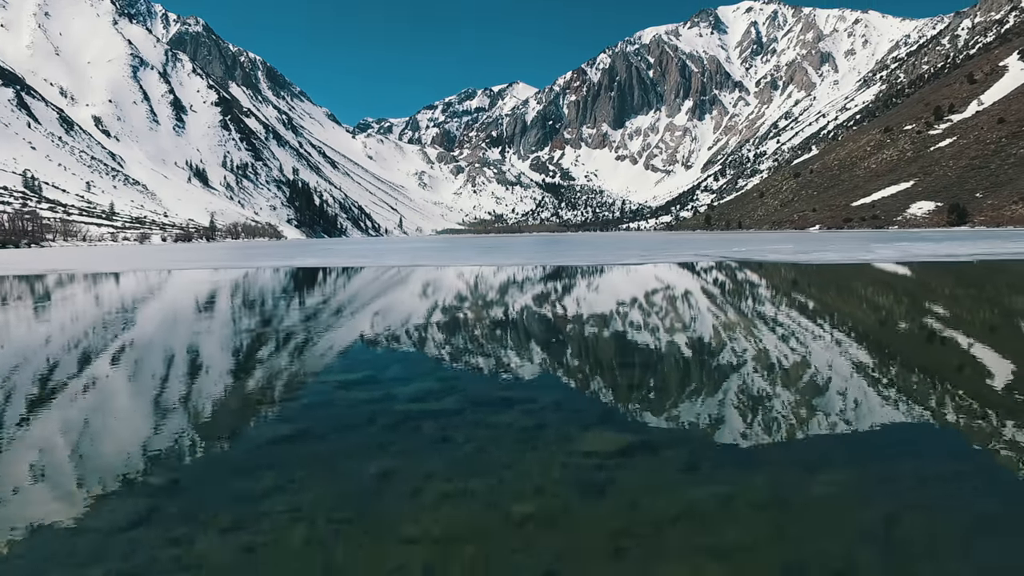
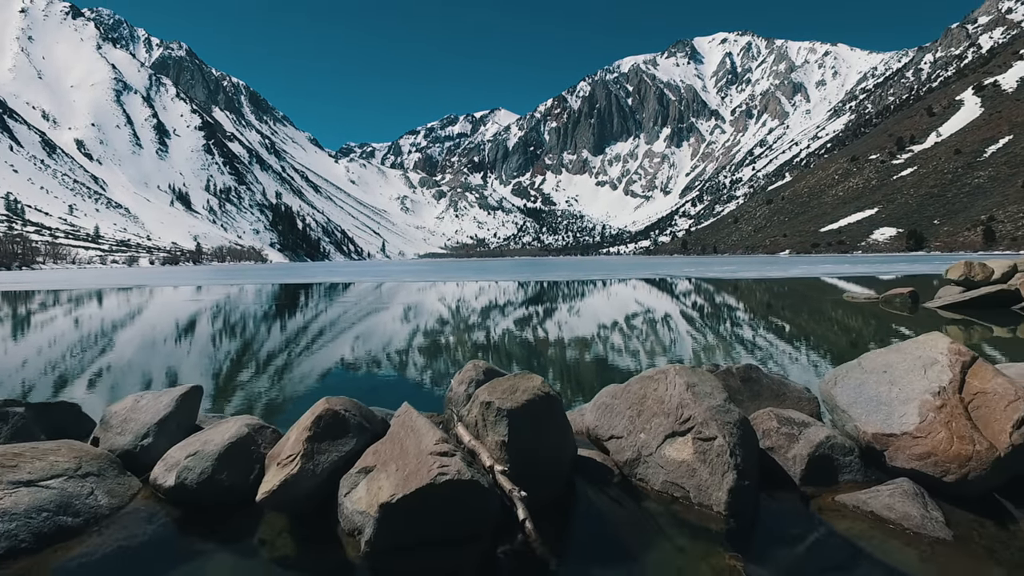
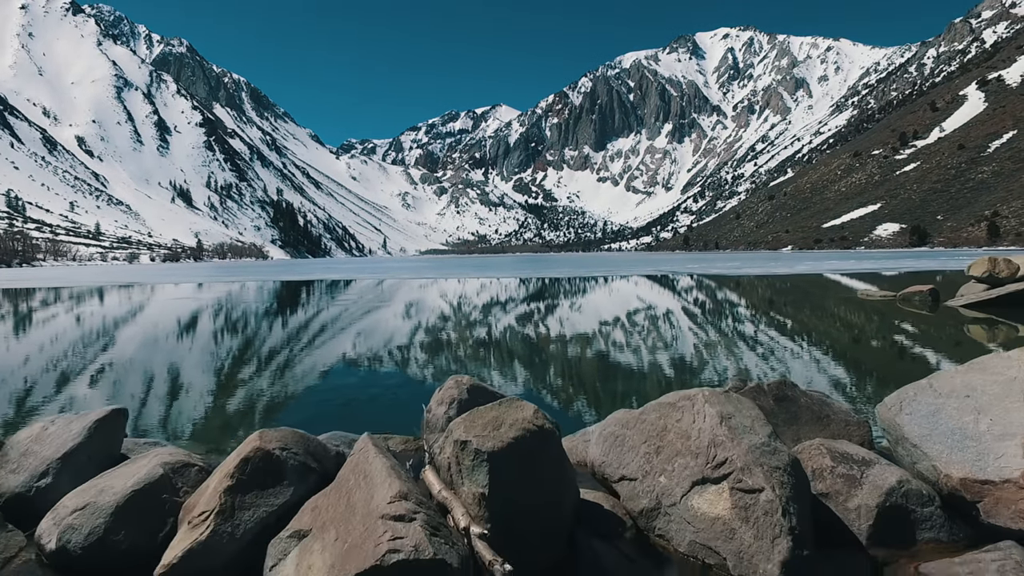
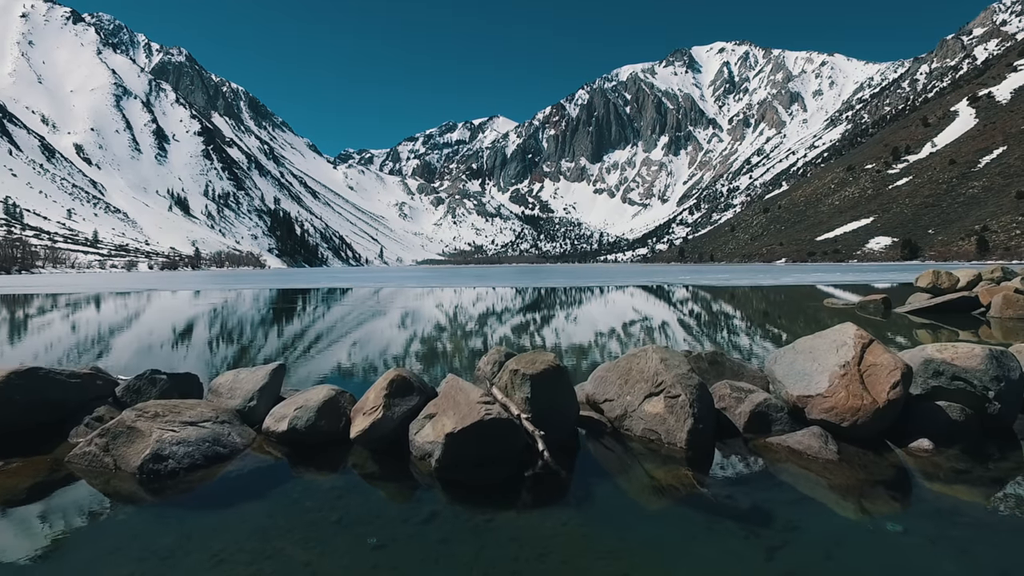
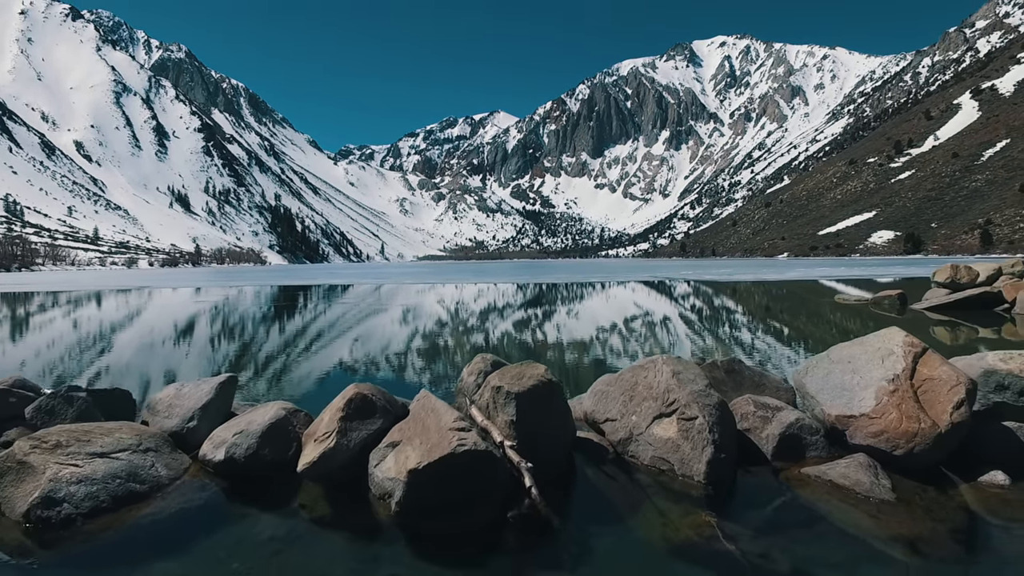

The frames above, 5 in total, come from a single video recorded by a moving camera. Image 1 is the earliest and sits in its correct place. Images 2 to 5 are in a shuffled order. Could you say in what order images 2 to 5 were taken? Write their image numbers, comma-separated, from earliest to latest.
3, 2, 5, 4
